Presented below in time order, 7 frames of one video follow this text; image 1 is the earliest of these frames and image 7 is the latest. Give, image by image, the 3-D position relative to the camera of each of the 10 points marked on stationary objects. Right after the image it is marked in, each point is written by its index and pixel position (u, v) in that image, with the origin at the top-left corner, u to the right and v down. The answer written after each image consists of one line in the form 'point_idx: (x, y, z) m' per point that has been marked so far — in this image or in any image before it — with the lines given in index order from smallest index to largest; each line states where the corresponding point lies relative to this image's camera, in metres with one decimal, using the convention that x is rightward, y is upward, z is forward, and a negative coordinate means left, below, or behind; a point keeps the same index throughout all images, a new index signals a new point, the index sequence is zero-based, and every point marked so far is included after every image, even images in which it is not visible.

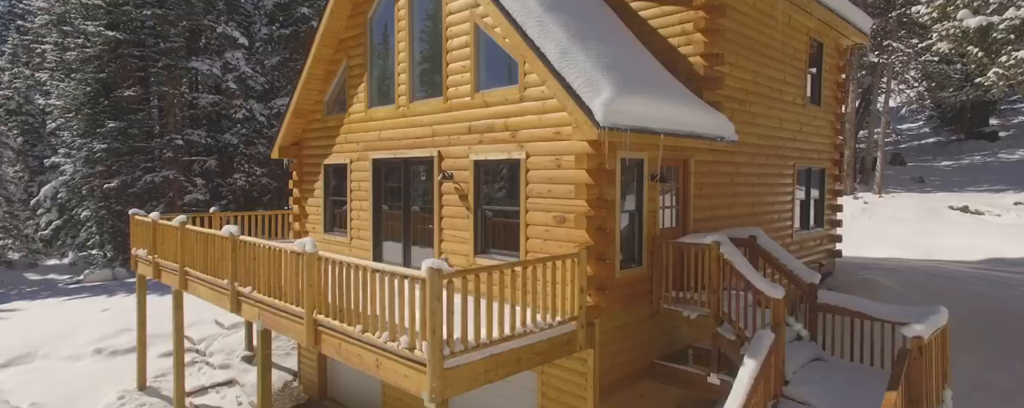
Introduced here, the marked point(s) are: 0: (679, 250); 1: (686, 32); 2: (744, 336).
0: (+2.5, -0.7, +10.3) m
1: (+2.9, +2.8, +11.1) m
2: (+3.3, -1.9, +9.6) m
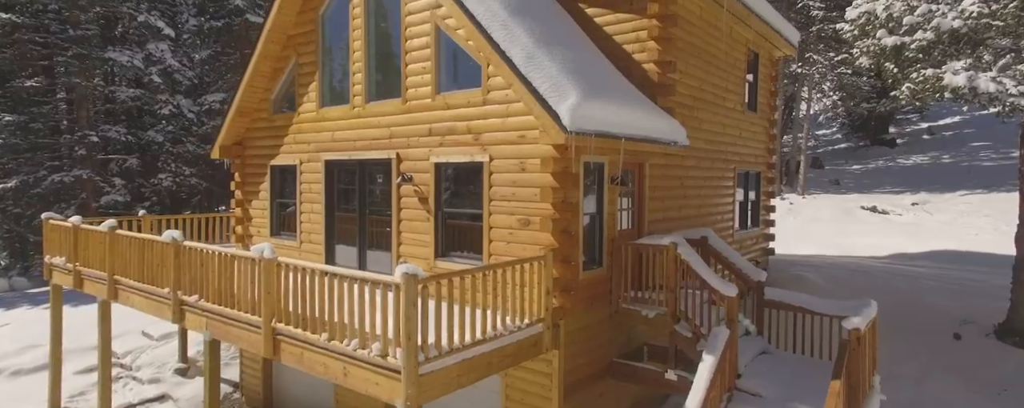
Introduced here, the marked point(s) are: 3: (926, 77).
0: (+2.0, -0.7, +10.7) m
1: (+2.2, +2.8, +11.5) m
2: (+2.8, -1.9, +10.1) m
3: (+7.0, +2.0, +11.5) m
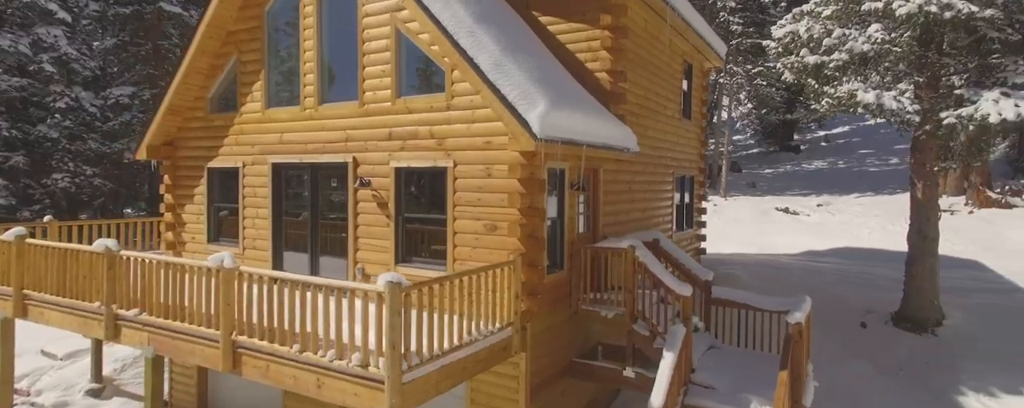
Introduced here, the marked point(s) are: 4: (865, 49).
0: (+1.3, -0.8, +11.1) m
1: (+1.4, +2.7, +11.9) m
2: (+2.3, -2.0, +10.6) m
3: (+6.2, +2.0, +12.6) m
4: (+6.4, +2.7, +12.3) m
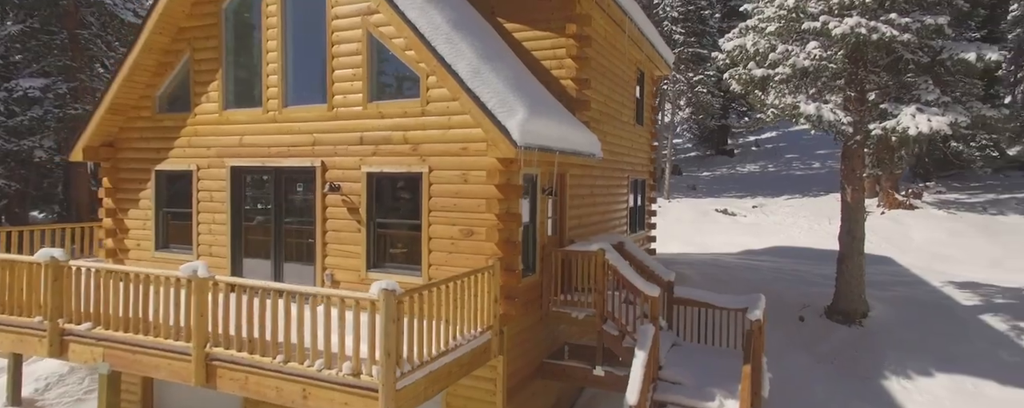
0: (+0.9, -0.9, +11.3) m
1: (+0.8, +2.6, +12.2) m
2: (+1.8, -2.1, +11.0) m
3: (+5.5, +1.9, +13.5) m
4: (+5.7, +2.7, +13.2) m
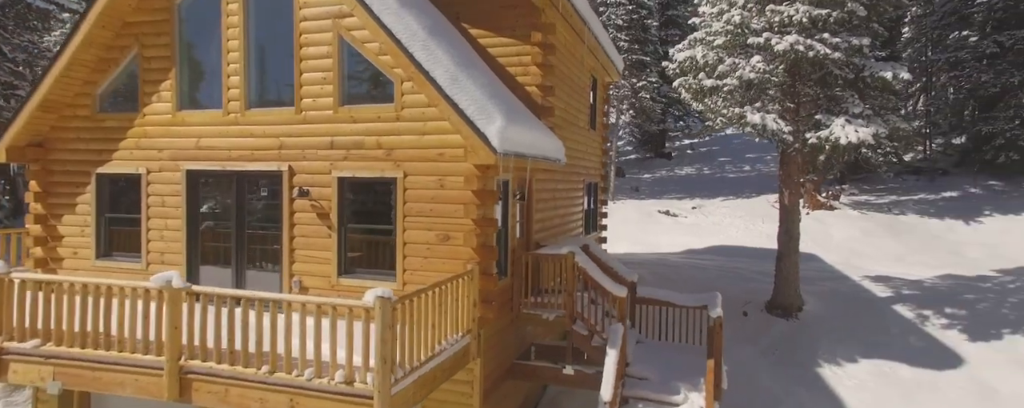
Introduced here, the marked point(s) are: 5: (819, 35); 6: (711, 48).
0: (+0.4, -0.9, +11.6) m
1: (+0.2, +2.6, +12.4) m
2: (+1.4, -2.1, +11.4) m
3: (+4.7, +1.9, +14.3) m
4: (+4.9, +2.6, +14.1) m
5: (+6.3, +3.4, +13.9) m
6: (+4.4, +3.5, +14.9) m
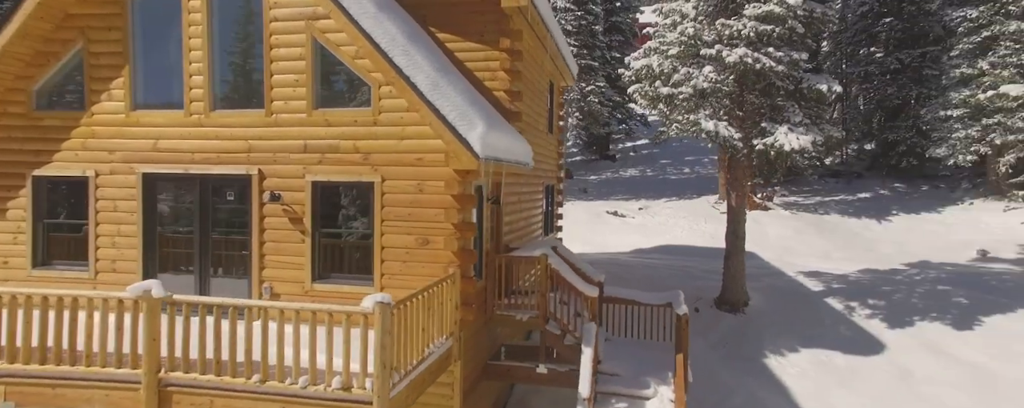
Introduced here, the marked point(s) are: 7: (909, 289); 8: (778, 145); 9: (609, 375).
0: (-0.1, -1.0, +11.8) m
1: (-0.4, +2.5, +12.6) m
2: (+1.0, -2.2, +11.7) m
3: (+3.9, +1.9, +15.0) m
4: (+4.2, +2.6, +14.8) m
5: (+5.5, +3.4, +14.7) m
6: (+3.5, +3.4, +15.5) m
7: (+10.2, -2.2, +17.3) m
8: (+5.7, +1.3, +14.5) m
9: (+1.7, -2.9, +11.5) m
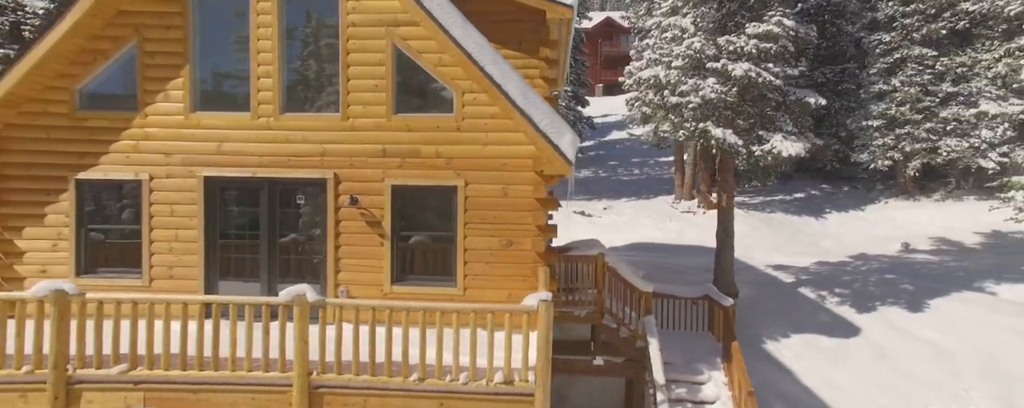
0: (+1.0, -1.0, +12.5) m
1: (+0.6, +2.5, +13.2) m
2: (+2.1, -2.2, +12.6) m
3: (+4.3, +1.8, +16.3) m
4: (+4.7, +2.6, +16.1) m
5: (+6.0, +3.4, +16.3) m
6: (+3.9, +3.4, +16.8) m
7: (+10.2, -2.2, +19.7) m
8: (+6.3, +1.3, +16.1) m
9: (+2.8, -2.9, +12.5) m
